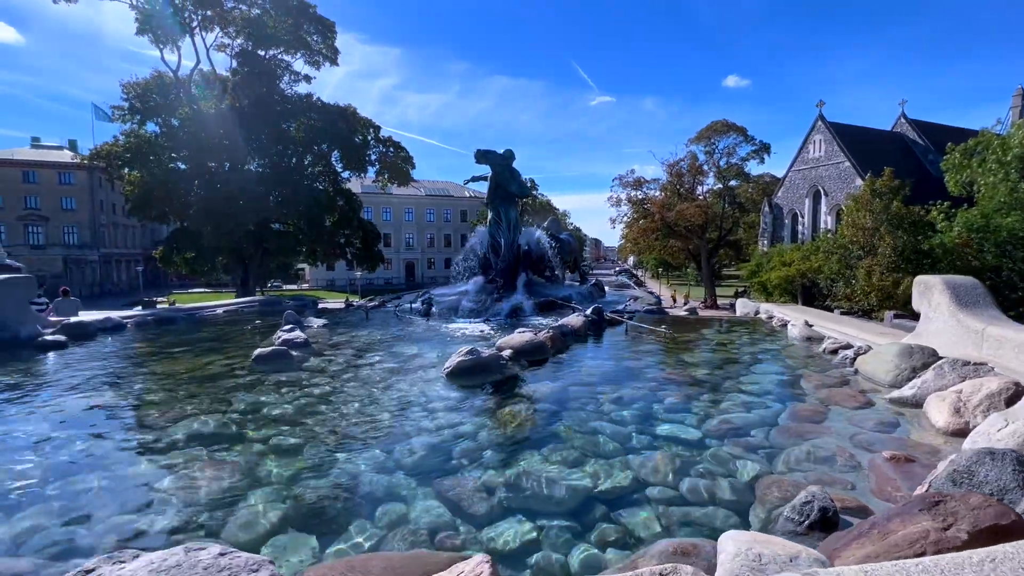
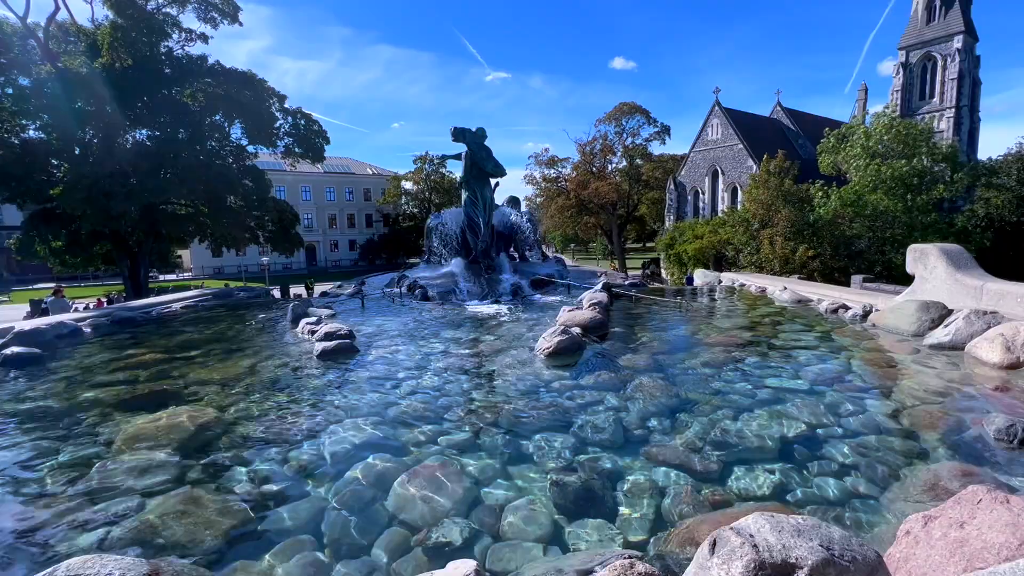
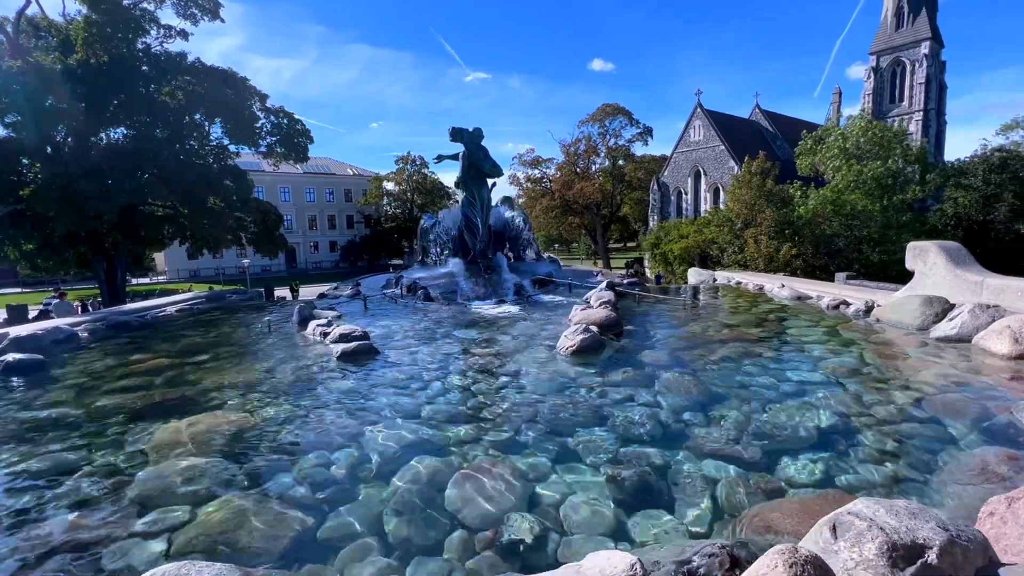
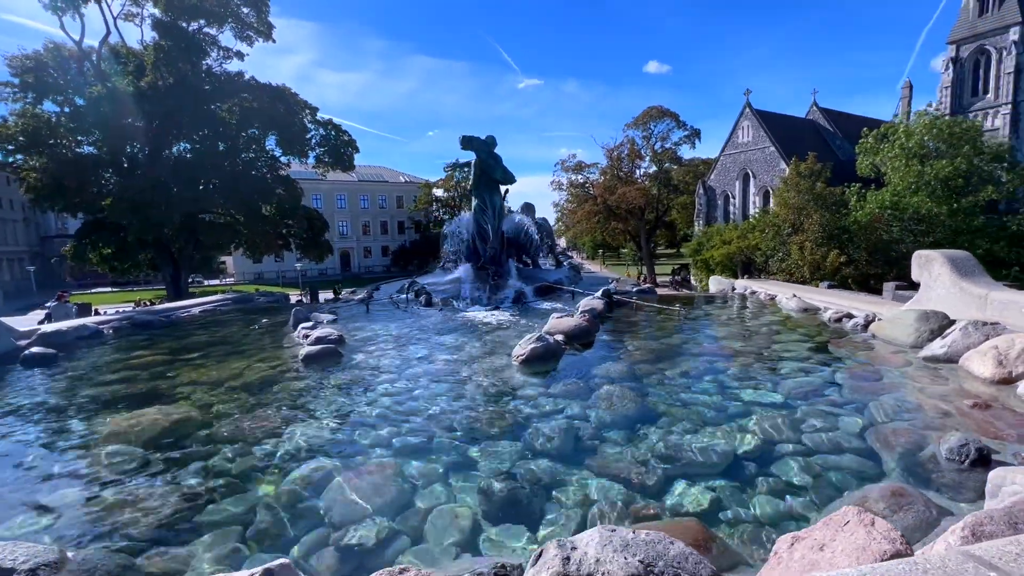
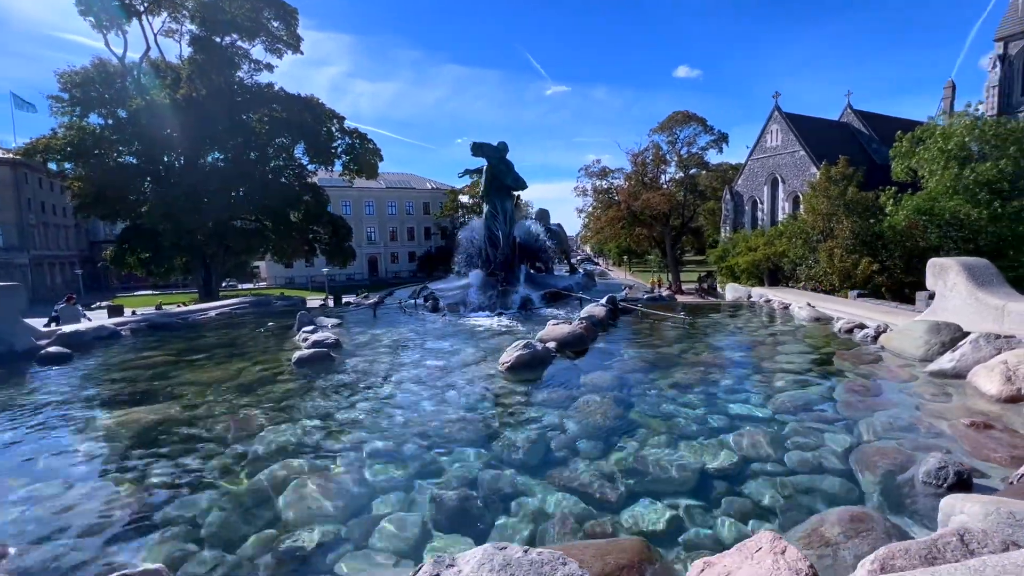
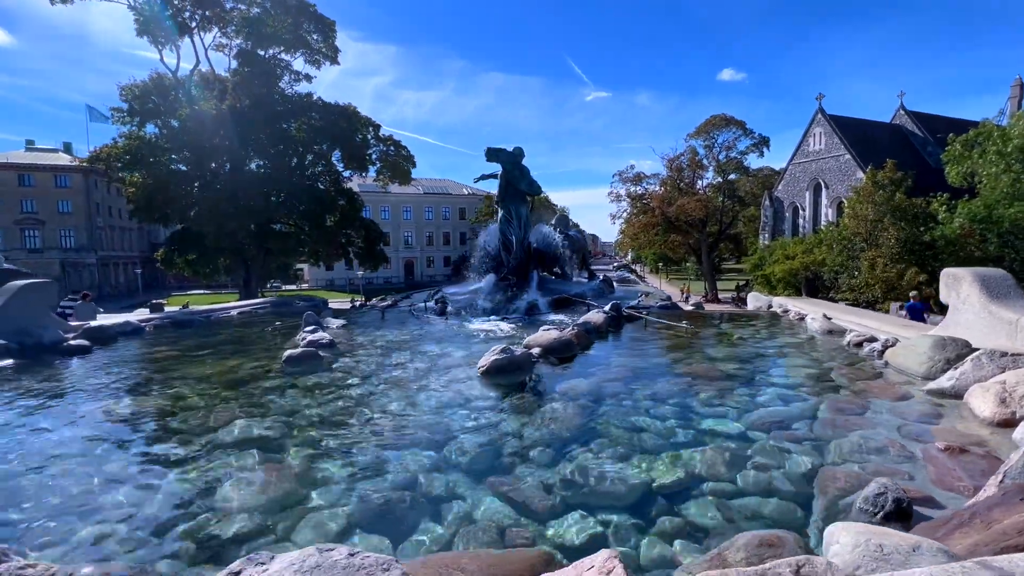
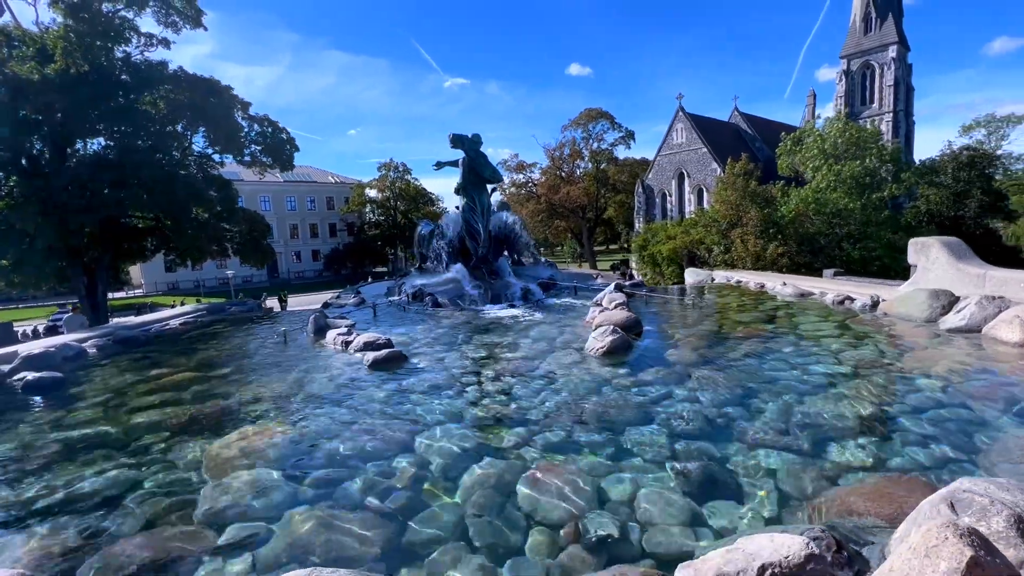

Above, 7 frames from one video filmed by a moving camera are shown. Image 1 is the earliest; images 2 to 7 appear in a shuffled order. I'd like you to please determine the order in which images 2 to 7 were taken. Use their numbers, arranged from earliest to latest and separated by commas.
6, 5, 4, 2, 3, 7
